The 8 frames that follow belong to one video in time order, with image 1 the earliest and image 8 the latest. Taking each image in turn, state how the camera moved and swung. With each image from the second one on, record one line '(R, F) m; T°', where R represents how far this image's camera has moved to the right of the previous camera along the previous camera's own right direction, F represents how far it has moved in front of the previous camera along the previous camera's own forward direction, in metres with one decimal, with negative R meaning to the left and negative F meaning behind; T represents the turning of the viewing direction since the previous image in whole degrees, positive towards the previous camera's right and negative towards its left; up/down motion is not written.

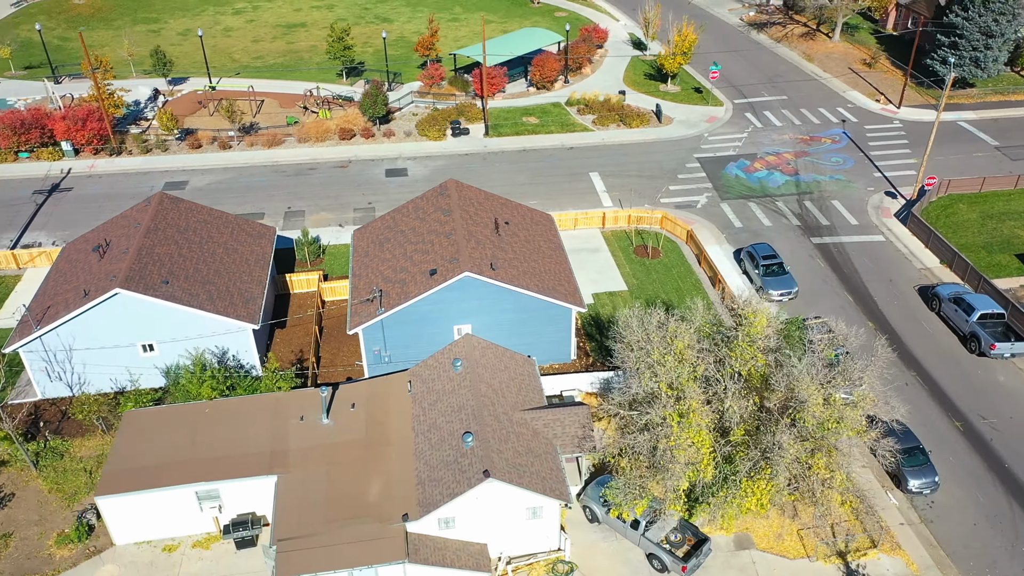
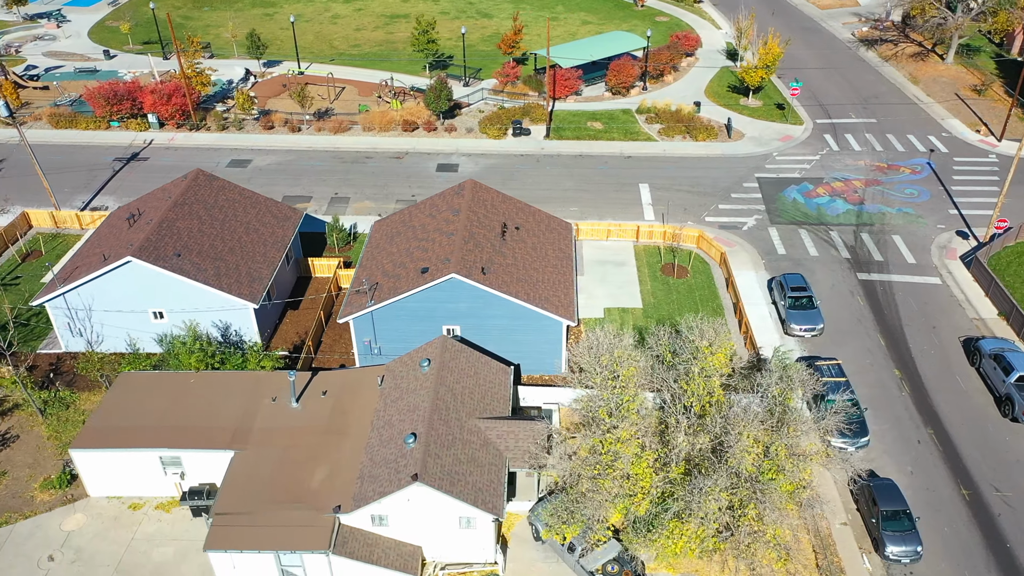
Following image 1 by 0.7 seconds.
(+4.3, +0.6) m; -9°
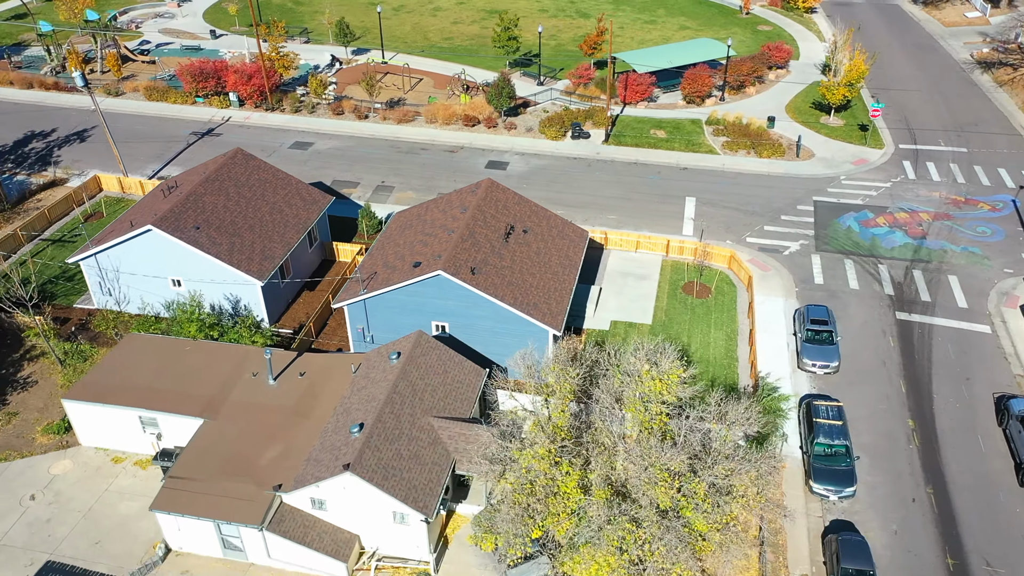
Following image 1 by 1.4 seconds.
(+4.3, +0.5) m; -8°
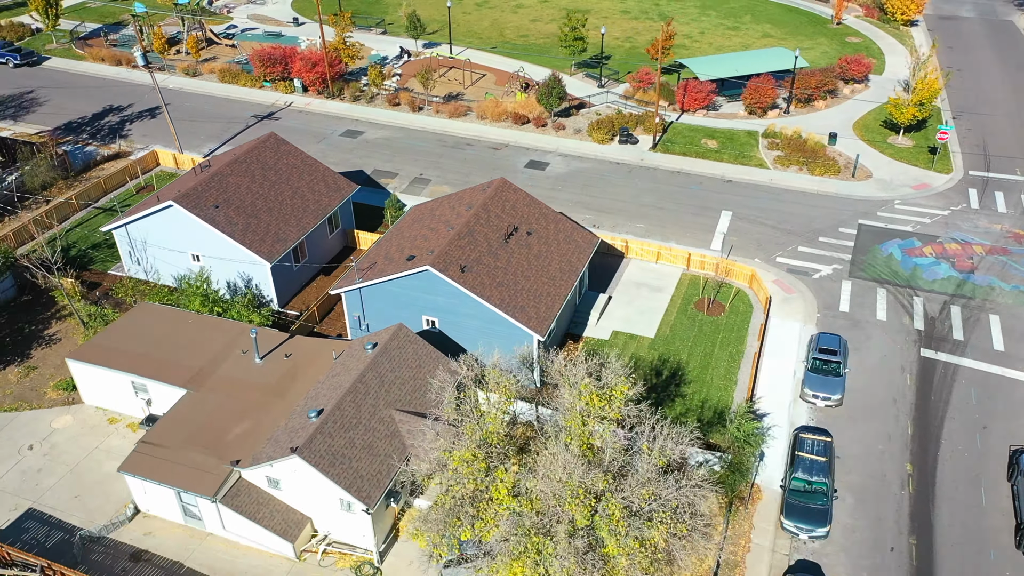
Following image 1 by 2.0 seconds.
(+3.6, +0.4) m; -7°
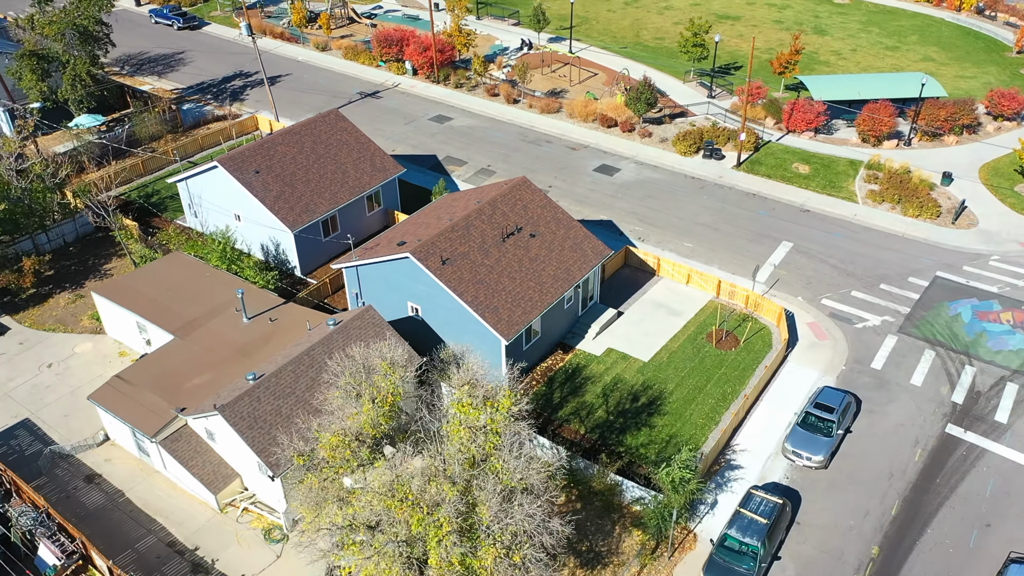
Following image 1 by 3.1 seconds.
(+6.4, +1.1) m; -12°
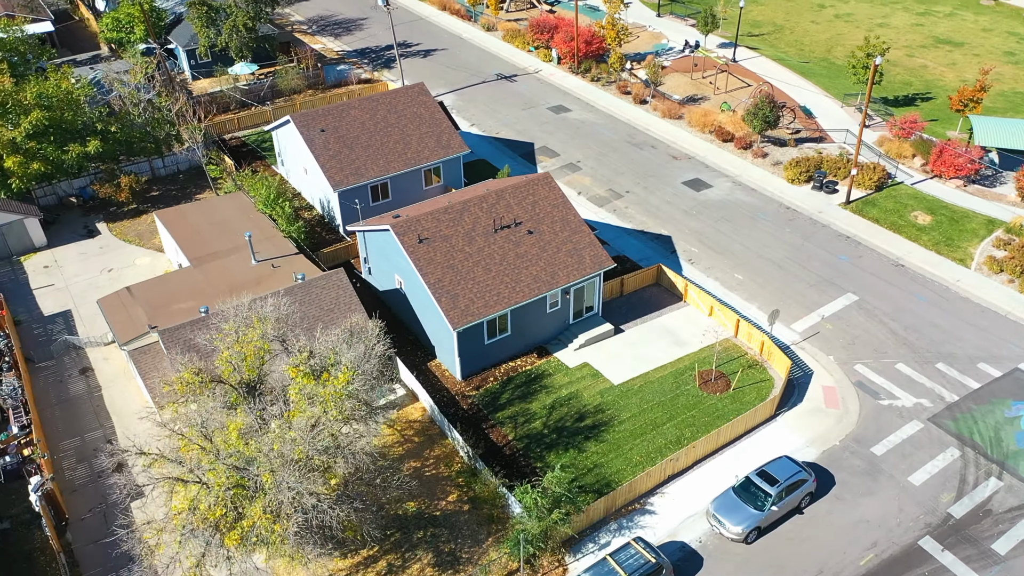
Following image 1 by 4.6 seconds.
(+8.6, +1.8) m; -16°
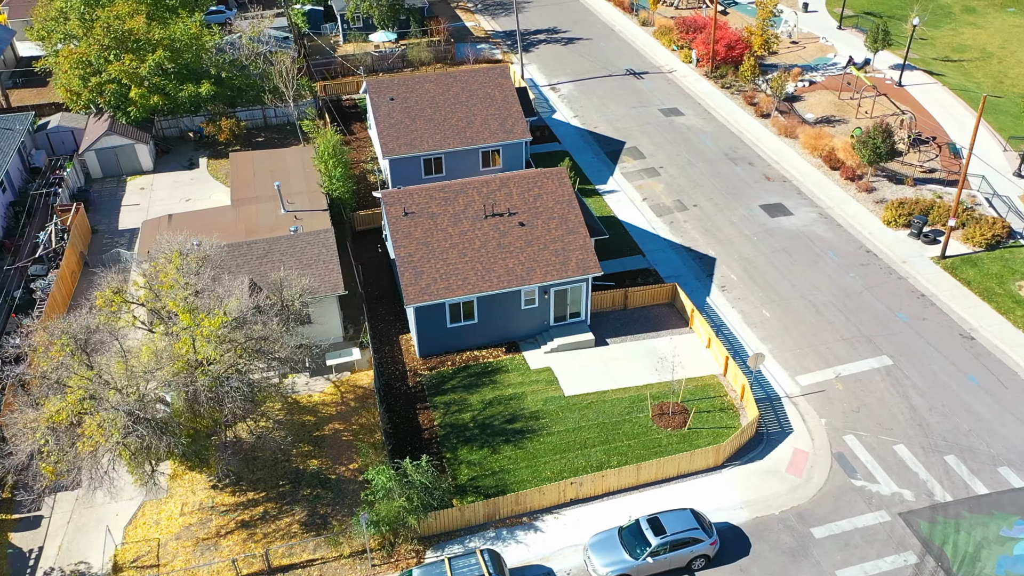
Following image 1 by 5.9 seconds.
(+8.0, +1.7) m; -15°
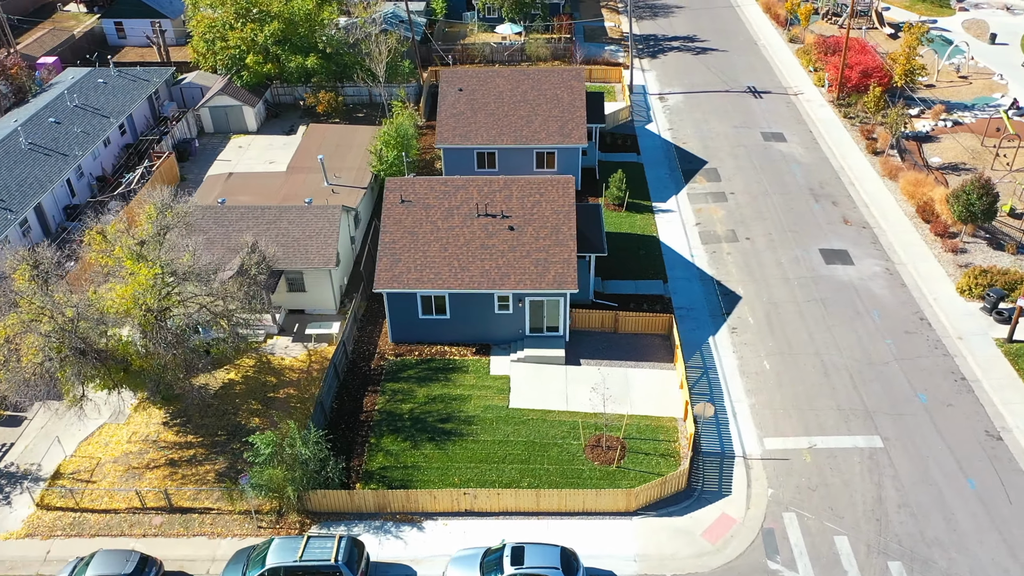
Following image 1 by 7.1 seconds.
(+7.2, +1.2) m; -14°
